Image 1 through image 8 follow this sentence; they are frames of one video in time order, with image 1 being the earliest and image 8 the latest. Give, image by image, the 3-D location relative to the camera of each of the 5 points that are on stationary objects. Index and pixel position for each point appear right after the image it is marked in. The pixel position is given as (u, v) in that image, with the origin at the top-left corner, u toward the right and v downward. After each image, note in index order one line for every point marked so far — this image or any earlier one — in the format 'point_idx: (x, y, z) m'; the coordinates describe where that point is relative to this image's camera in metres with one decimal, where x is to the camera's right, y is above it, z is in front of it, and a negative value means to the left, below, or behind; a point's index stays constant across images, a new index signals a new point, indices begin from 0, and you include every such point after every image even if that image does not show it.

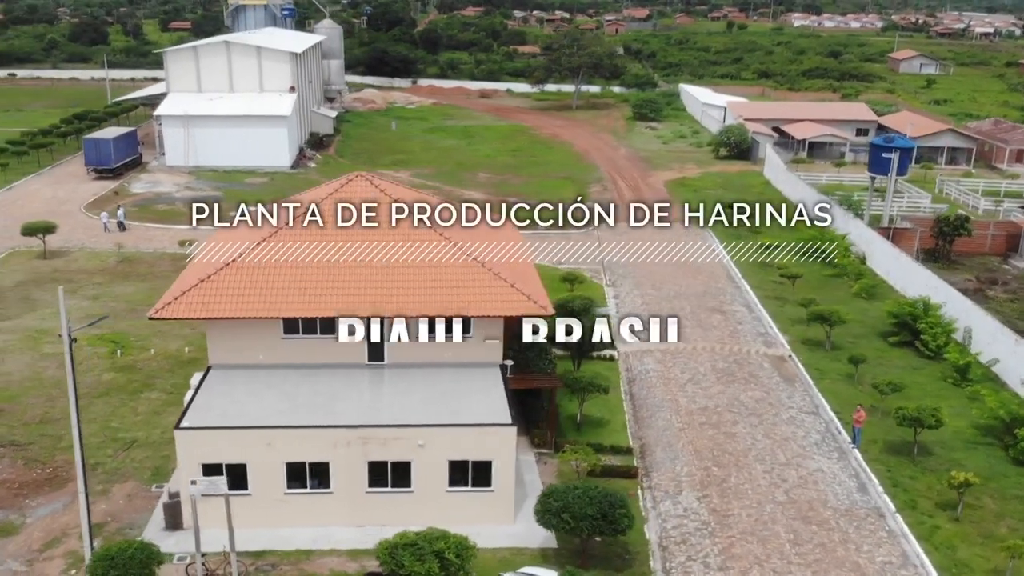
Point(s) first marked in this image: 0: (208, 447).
0: (-4.8, -2.4, +16.3) m
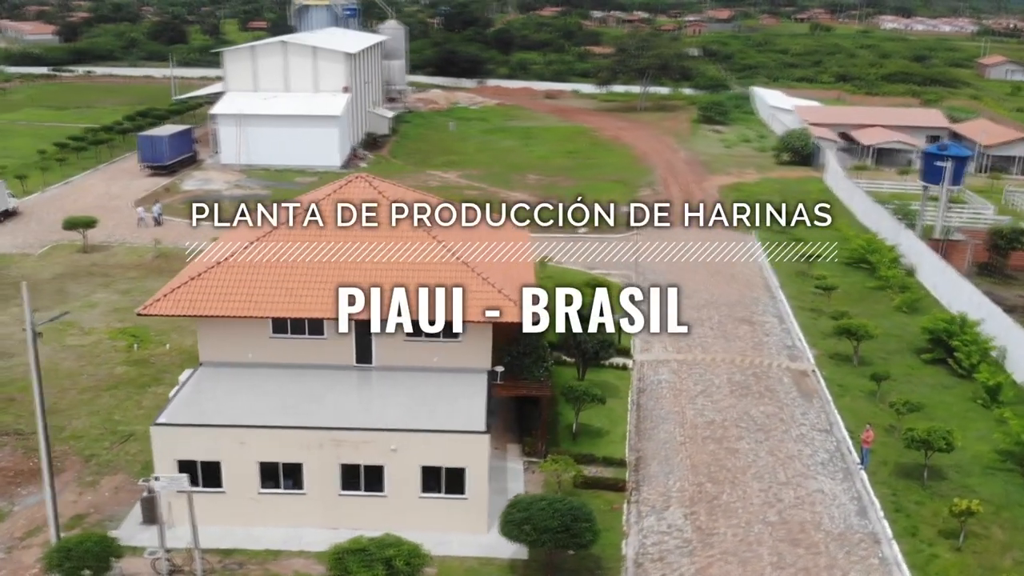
0: (-5.2, -2.4, +16.6) m
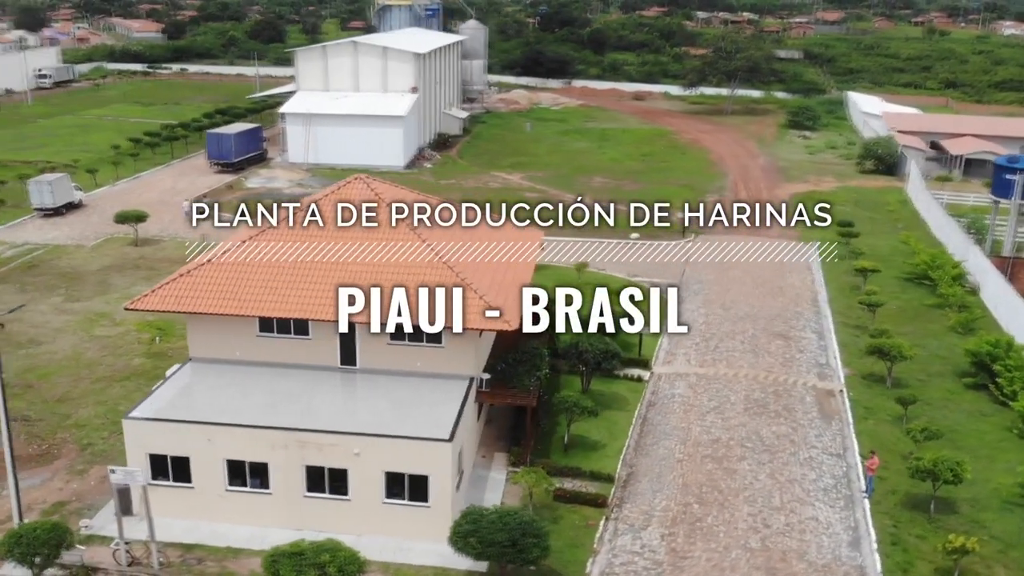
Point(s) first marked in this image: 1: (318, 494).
0: (-5.8, -2.4, +17.0) m
1: (-3.2, -3.4, +17.1) m
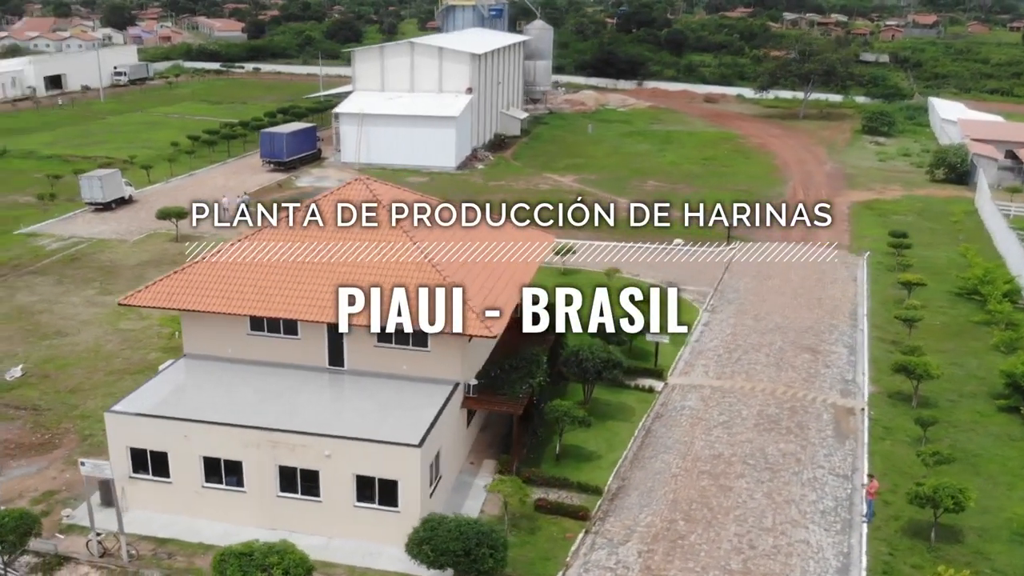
0: (-6.3, -2.4, +17.3) m
1: (-3.7, -3.4, +17.3) m
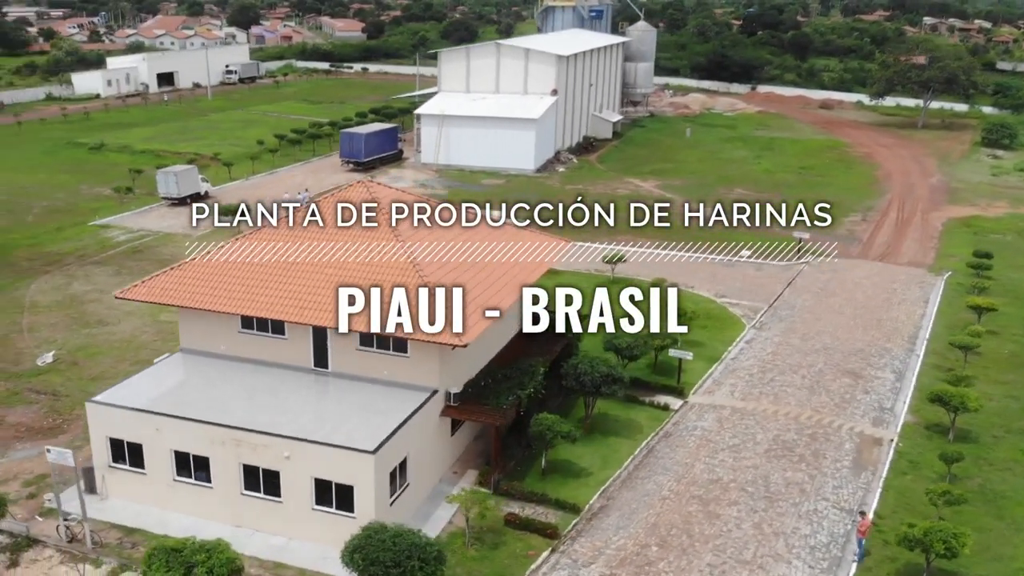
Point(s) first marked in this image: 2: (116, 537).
0: (-6.9, -2.3, +18.0) m
1: (-4.3, -3.4, +17.6) m
2: (-6.5, -4.1, +17.3) m
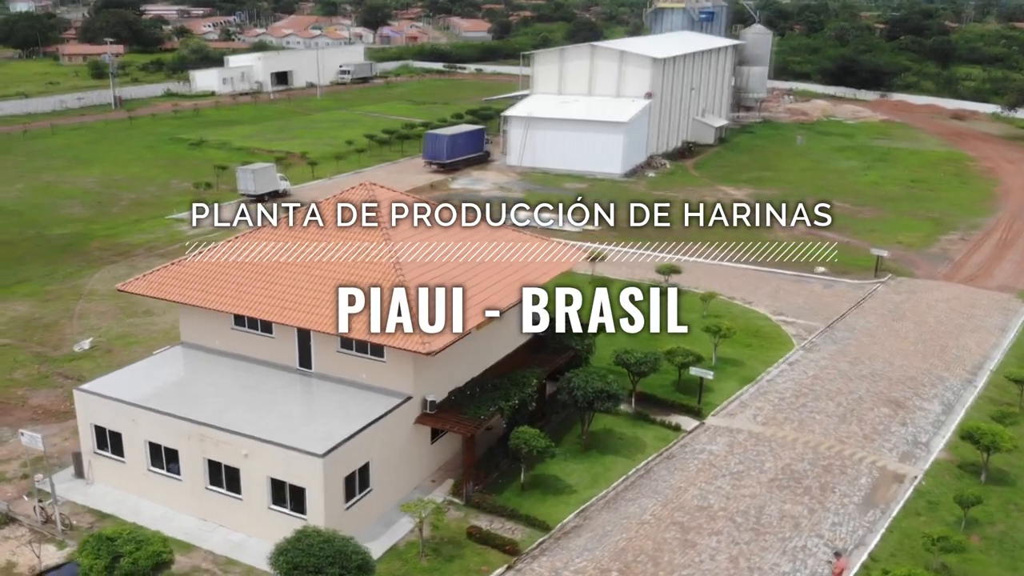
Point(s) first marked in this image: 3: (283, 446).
0: (-7.5, -2.2, +18.8) m
1: (-5.1, -3.5, +18.0) m
2: (-7.3, -4.0, +18.0) m
3: (-3.7, -2.6, +17.1) m
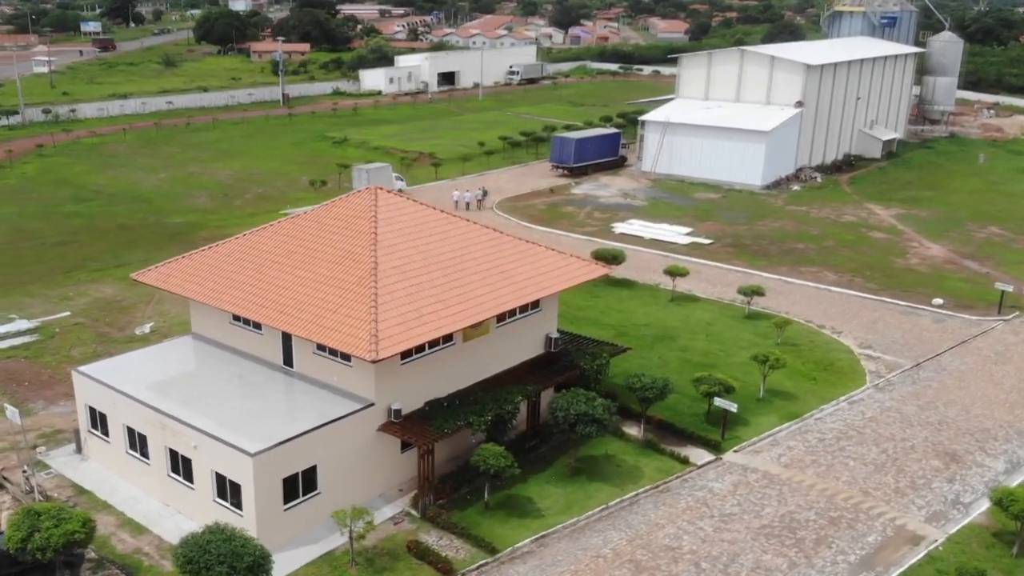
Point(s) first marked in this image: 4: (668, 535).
0: (-8.2, -2.0, +20.1) m
1: (-6.0, -3.4, +18.9) m
2: (-8.2, -3.8, +19.4) m
3: (-4.9, -2.6, +17.7) m
4: (+3.0, -4.6, +19.5) m
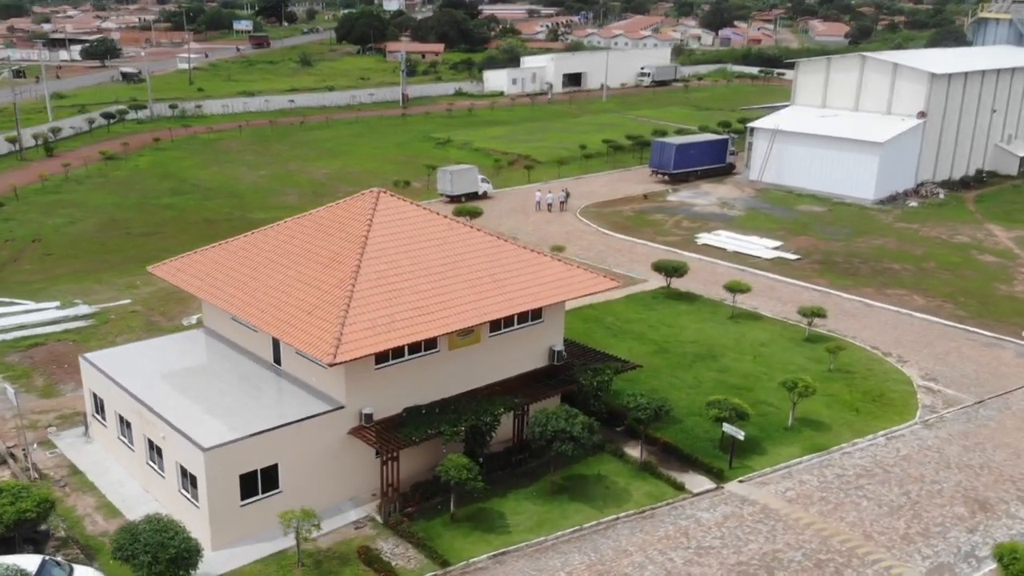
0: (-8.5, -1.8, +21.2) m
1: (-6.7, -3.3, +19.6) m
2: (-8.8, -3.7, +20.5) m
3: (-5.7, -2.6, +18.3) m
4: (+2.2, -4.9, +18.7) m
